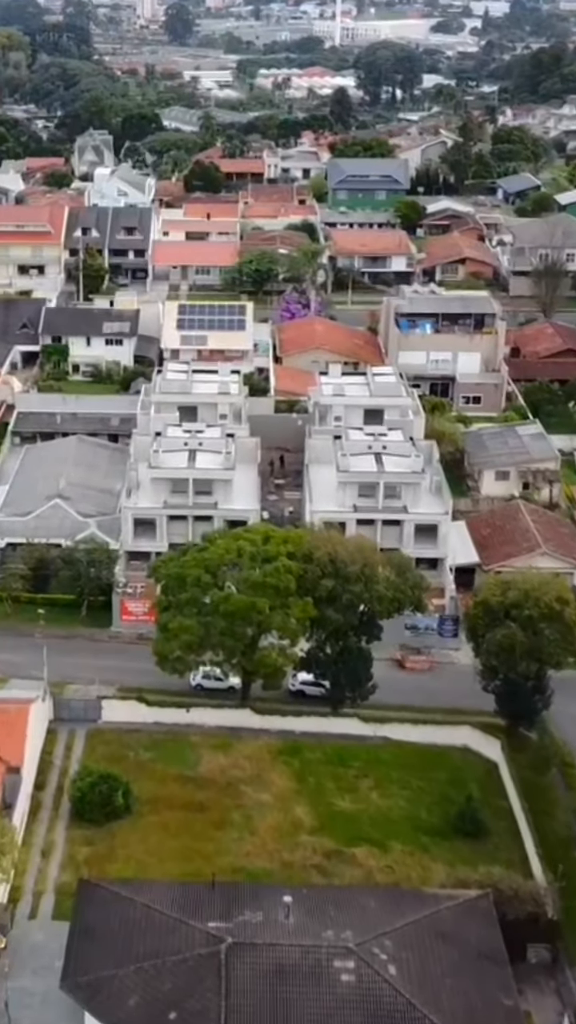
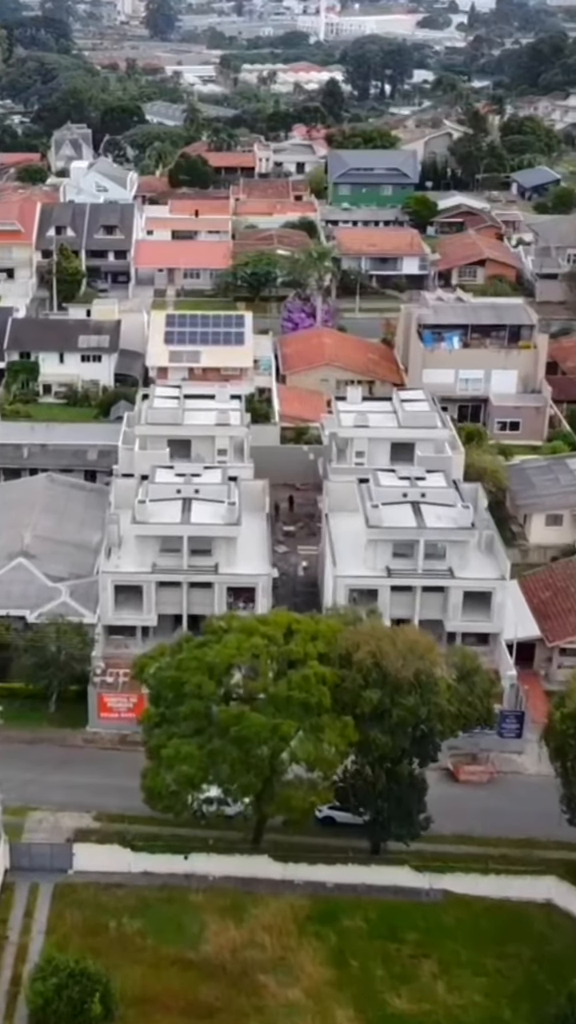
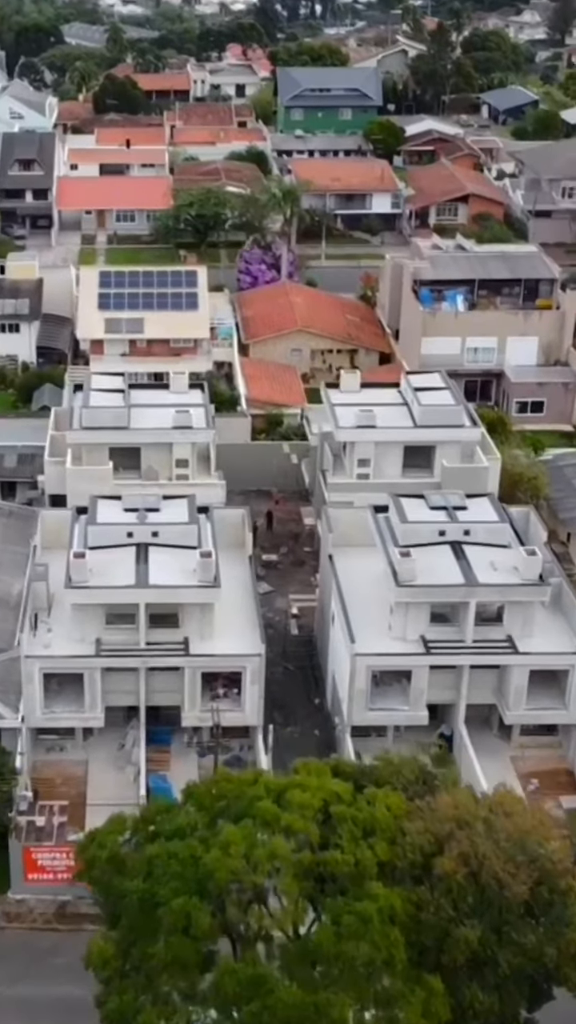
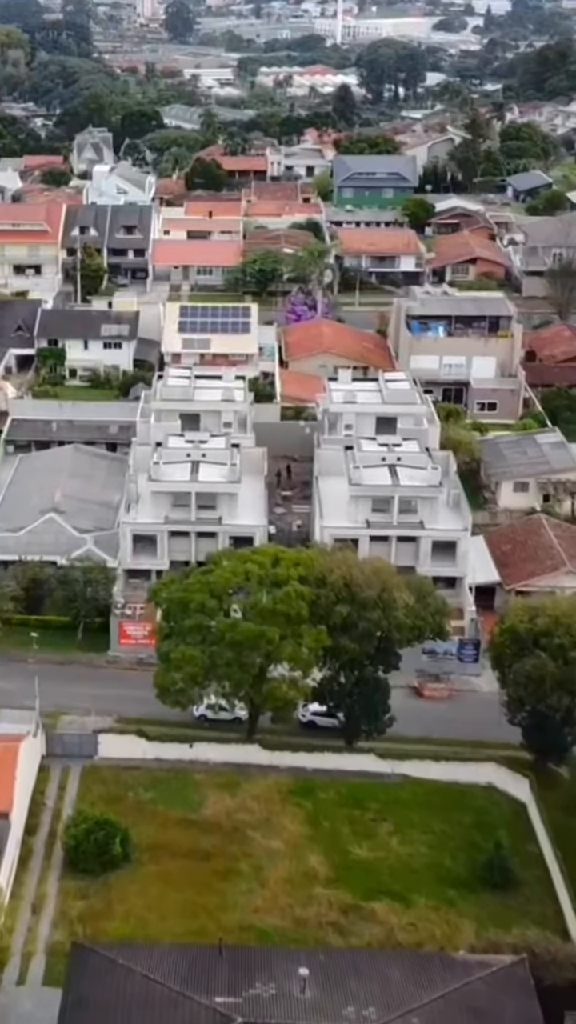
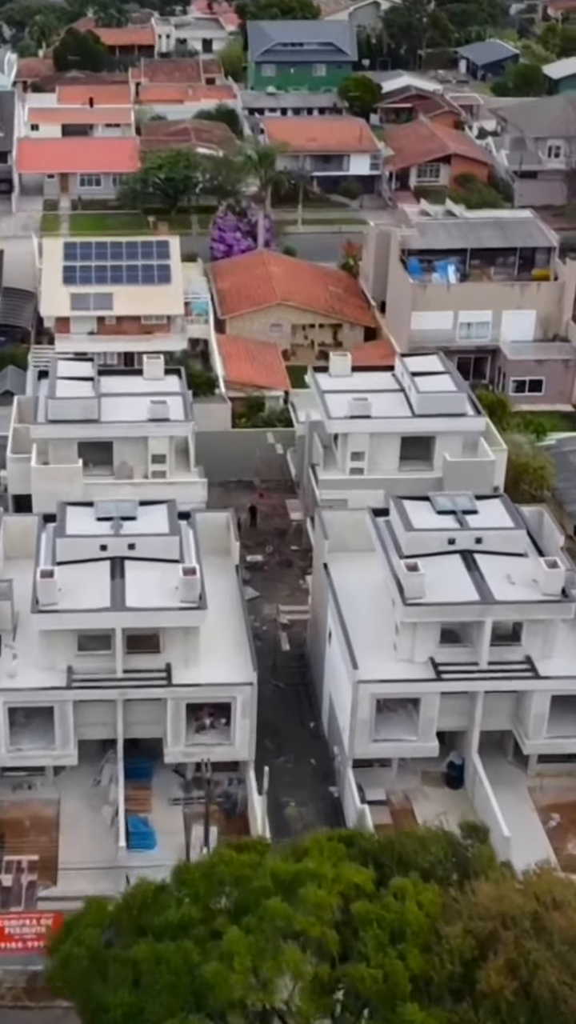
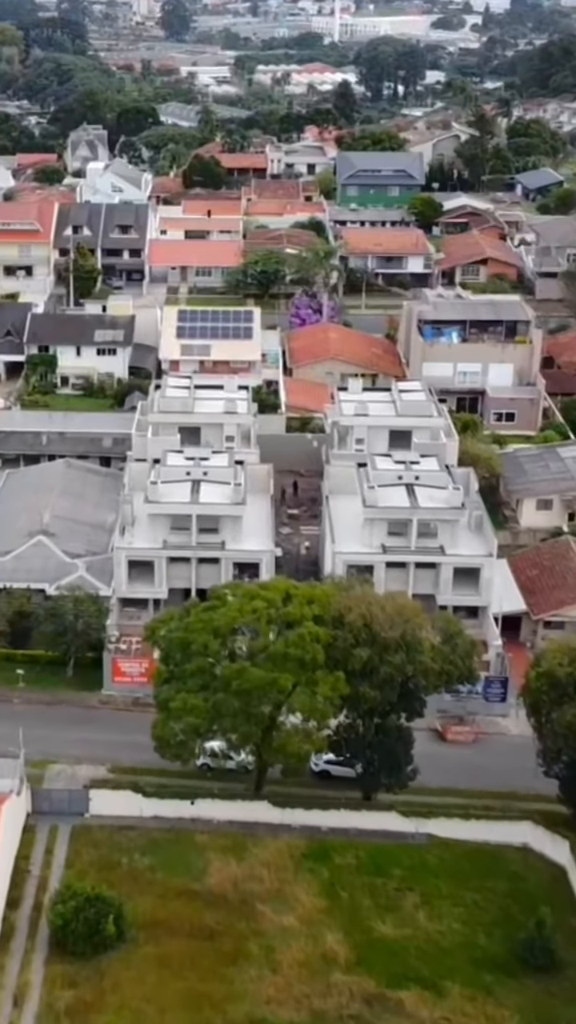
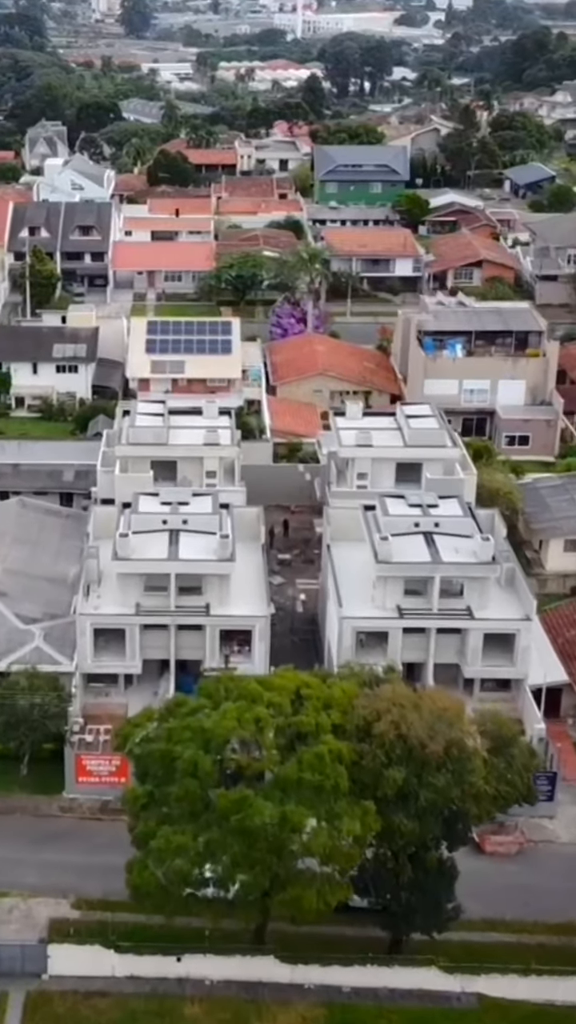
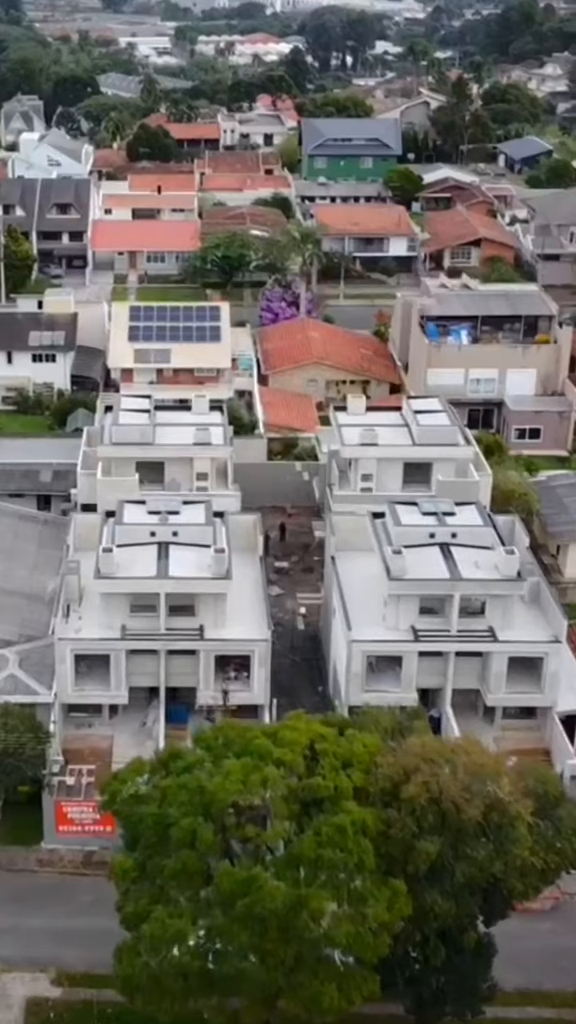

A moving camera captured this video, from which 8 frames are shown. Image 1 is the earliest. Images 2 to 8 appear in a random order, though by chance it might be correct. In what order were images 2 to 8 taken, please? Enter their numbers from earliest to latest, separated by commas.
4, 6, 2, 7, 8, 3, 5
